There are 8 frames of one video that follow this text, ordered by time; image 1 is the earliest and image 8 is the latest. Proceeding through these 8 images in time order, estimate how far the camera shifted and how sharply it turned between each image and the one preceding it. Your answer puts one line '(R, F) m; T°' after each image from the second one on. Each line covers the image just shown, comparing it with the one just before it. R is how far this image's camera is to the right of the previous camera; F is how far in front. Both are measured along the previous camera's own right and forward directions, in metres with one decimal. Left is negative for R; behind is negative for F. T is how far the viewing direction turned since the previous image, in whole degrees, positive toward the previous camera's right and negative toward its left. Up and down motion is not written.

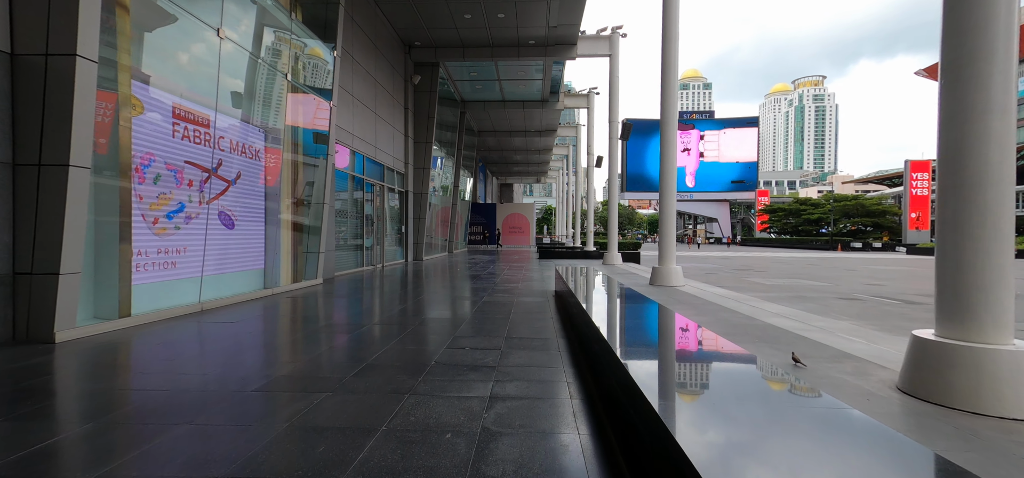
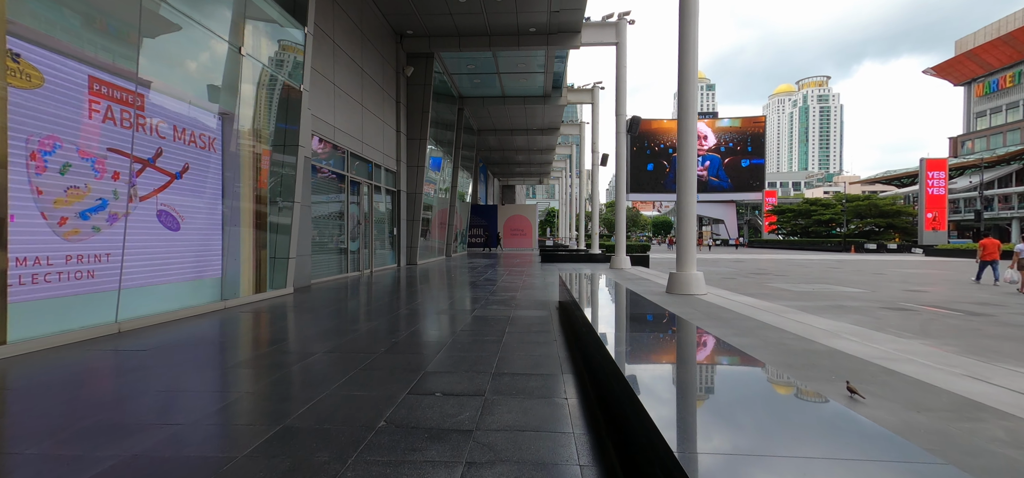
(+0.1, +1.1) m; 0°
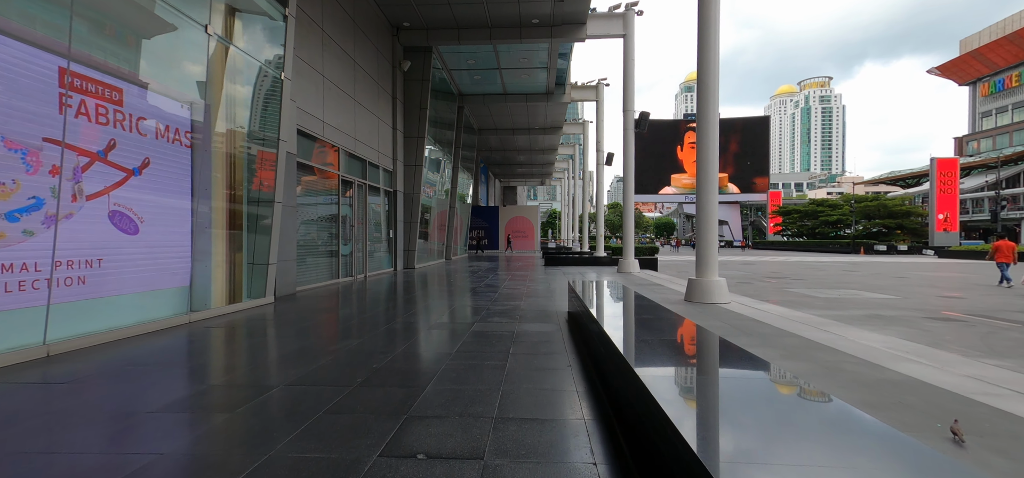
(0.0, +0.7) m; 0°
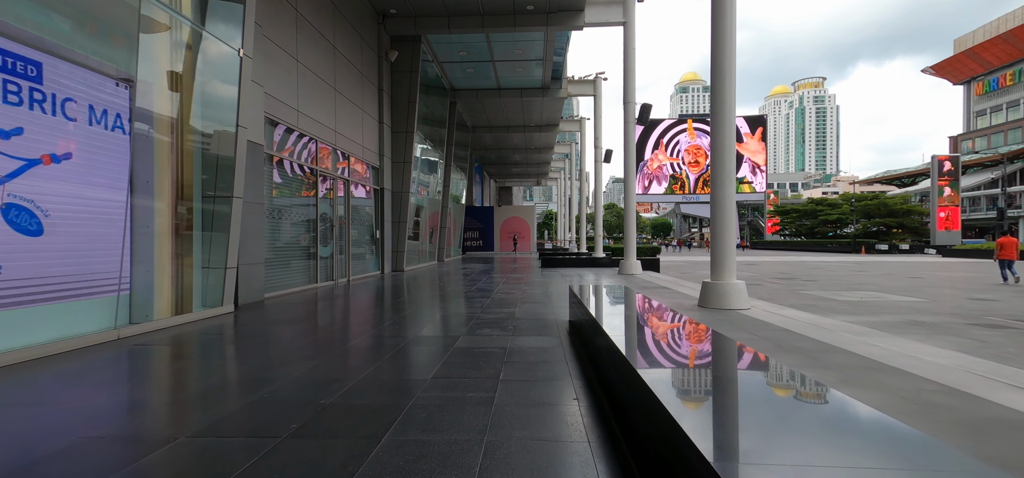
(+0.1, +0.8) m; 0°
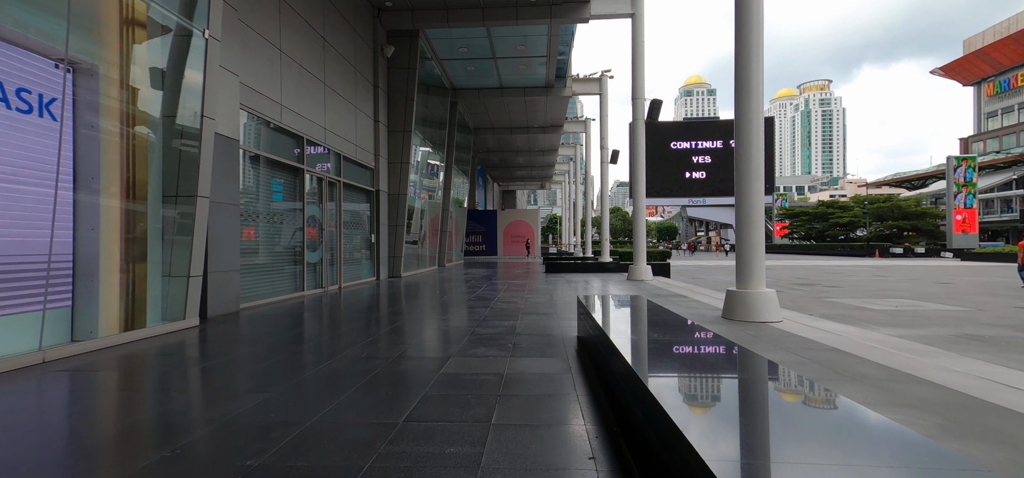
(+0.1, +0.7) m; -1°
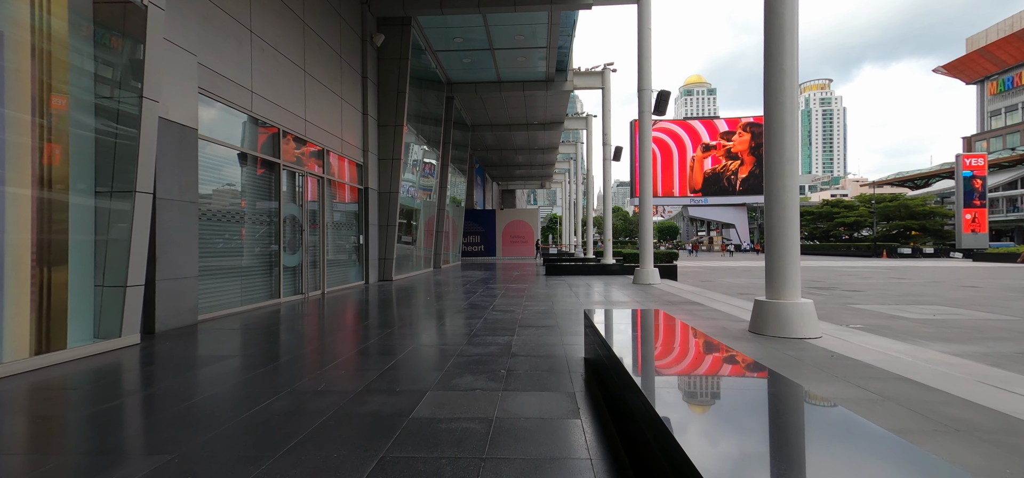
(+0.1, +0.8) m; 0°
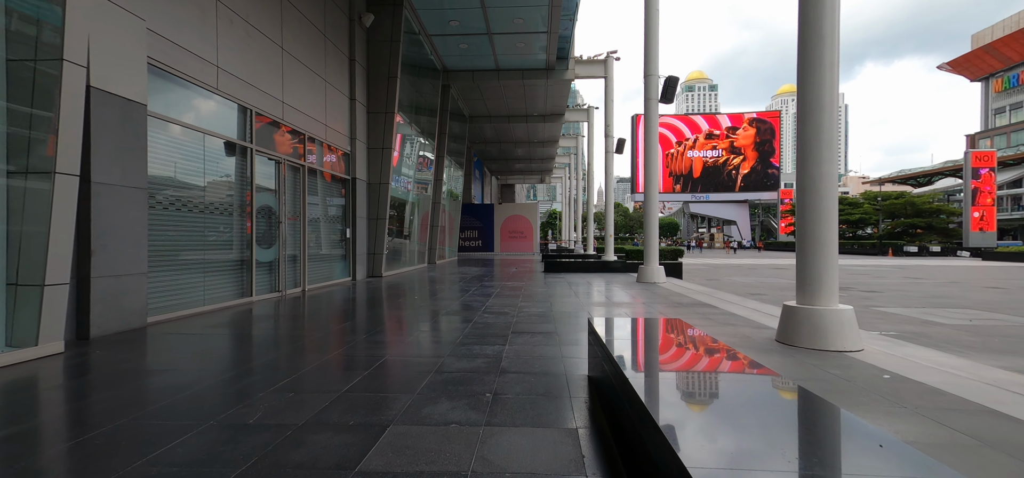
(+0.1, +0.7) m; 0°
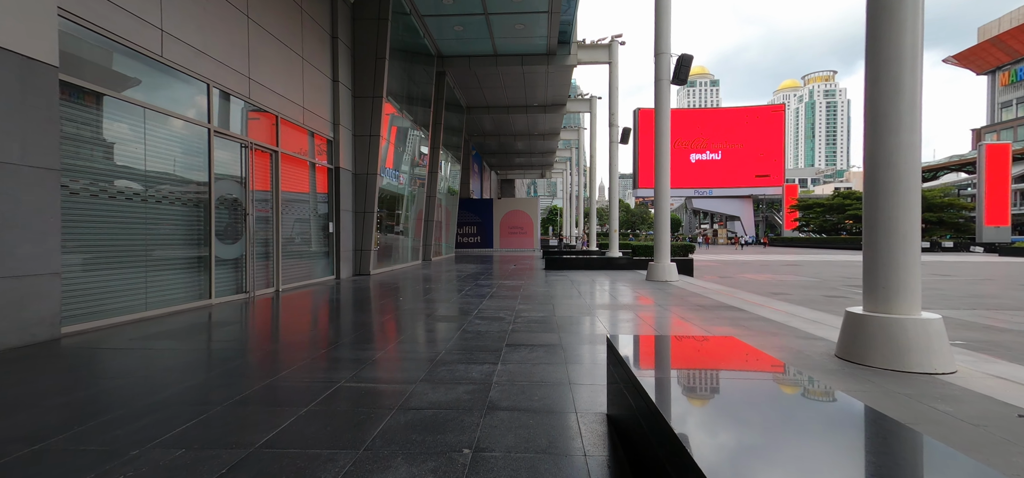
(+0.1, +0.9) m; 0°
